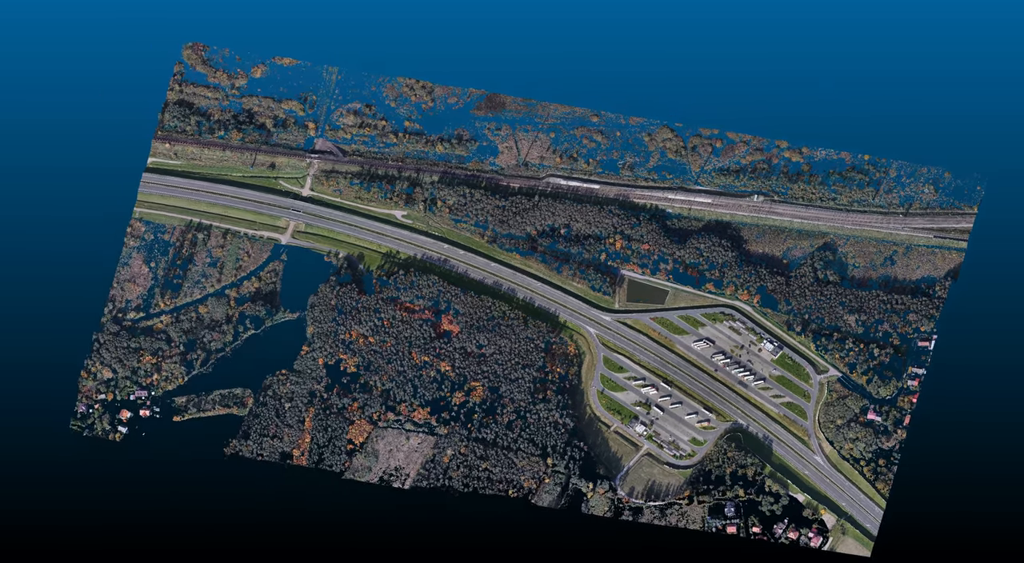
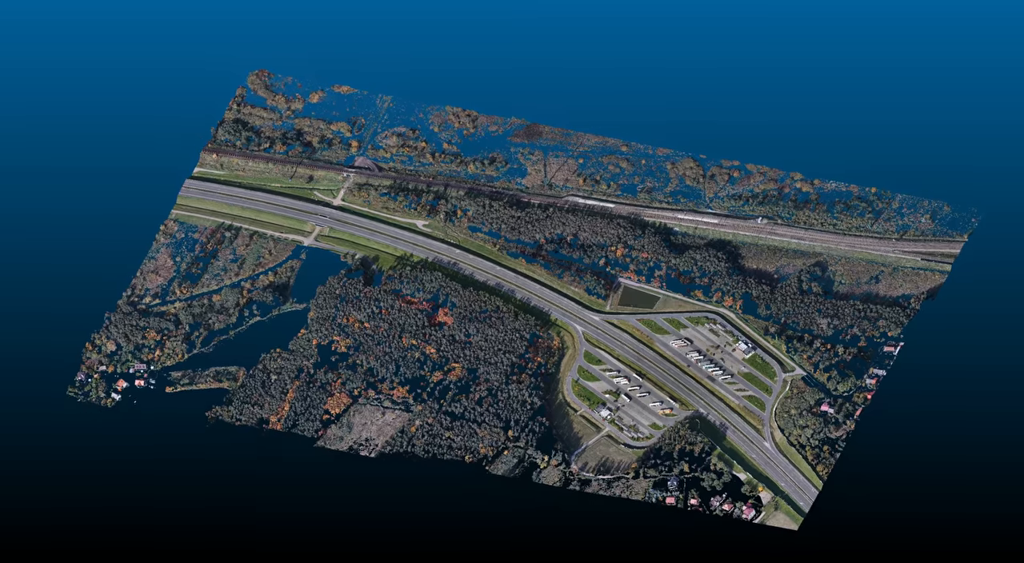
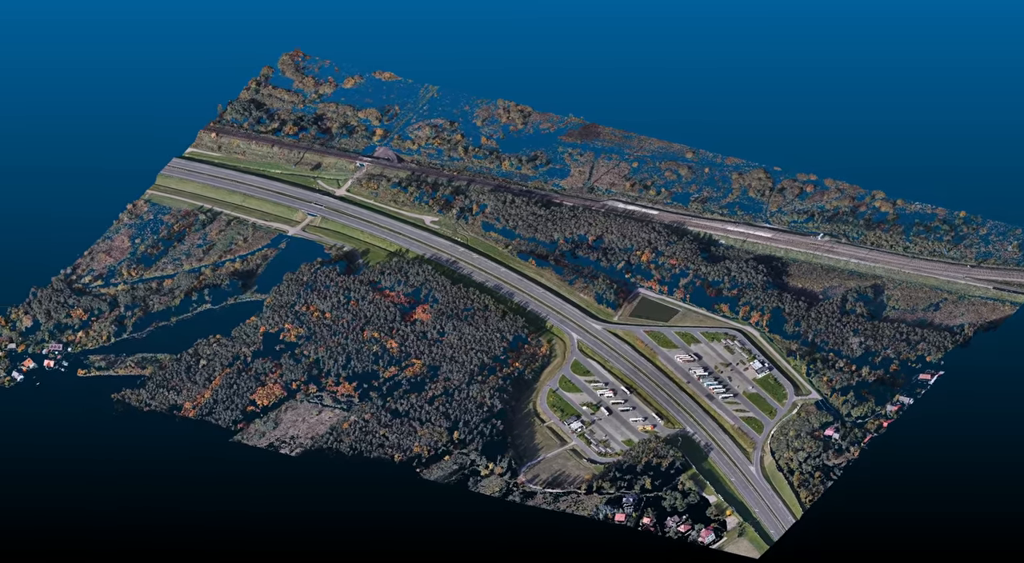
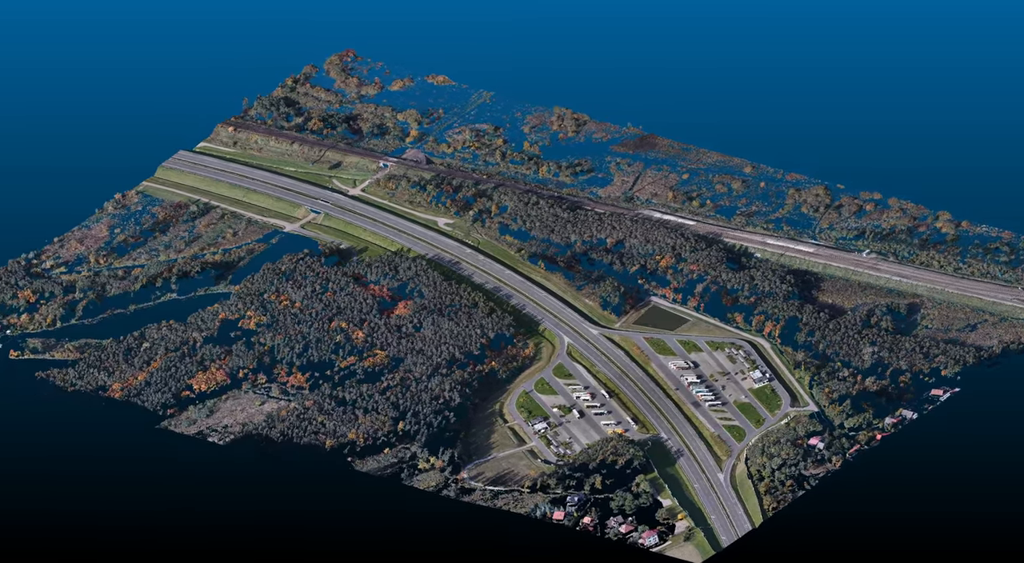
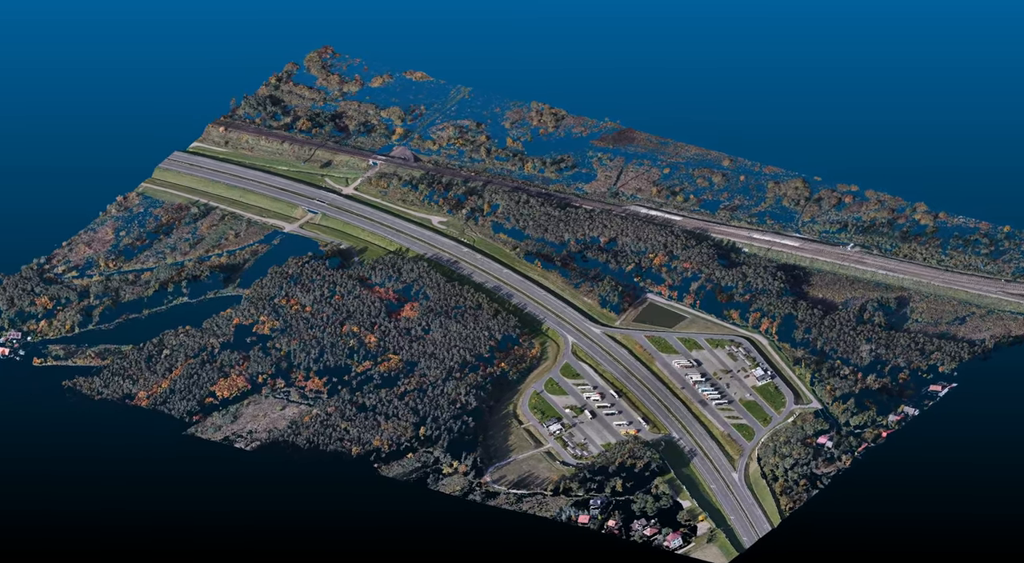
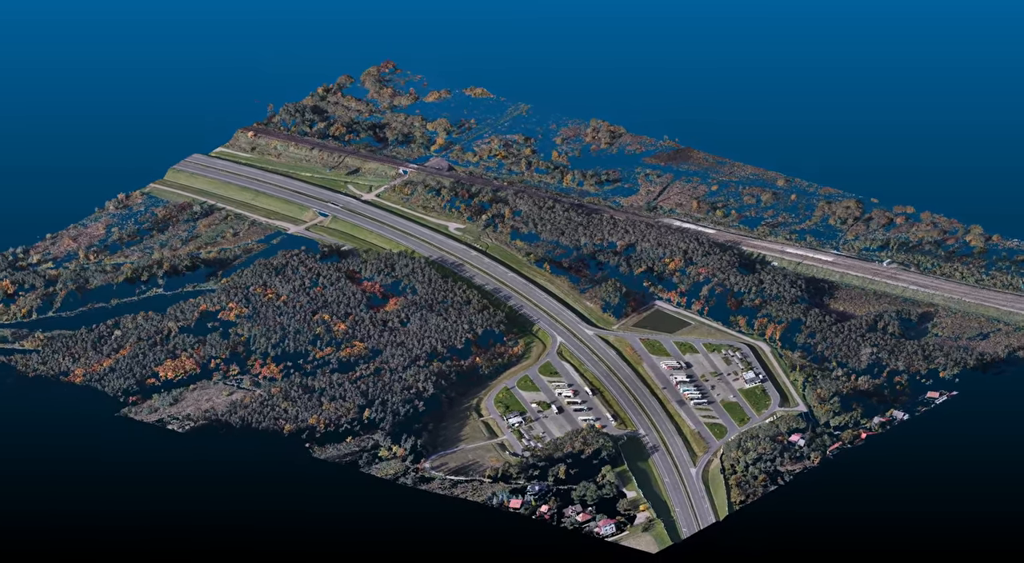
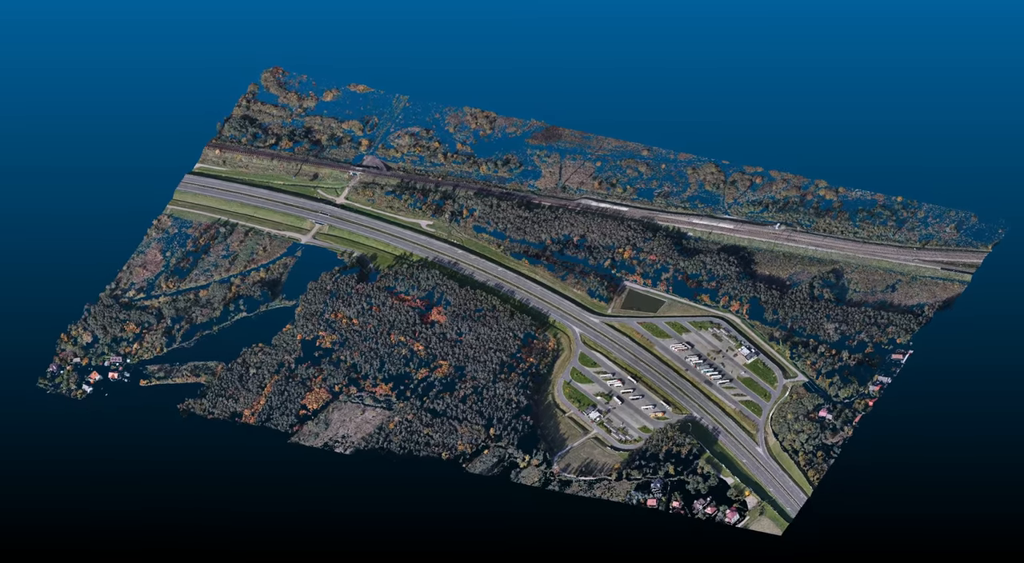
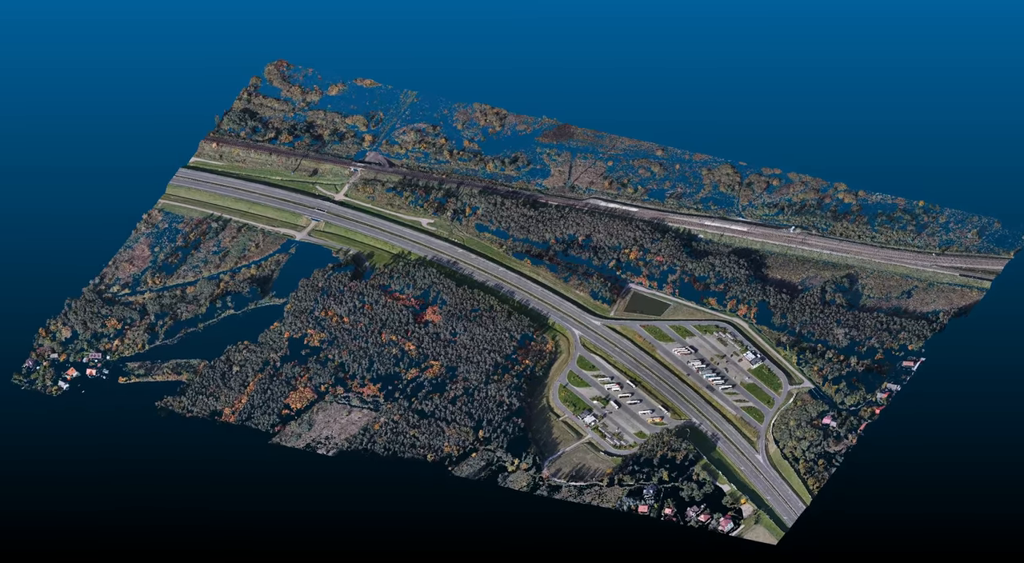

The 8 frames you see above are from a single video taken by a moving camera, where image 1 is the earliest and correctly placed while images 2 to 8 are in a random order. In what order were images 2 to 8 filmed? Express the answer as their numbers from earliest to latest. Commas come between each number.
2, 7, 8, 3, 5, 4, 6
